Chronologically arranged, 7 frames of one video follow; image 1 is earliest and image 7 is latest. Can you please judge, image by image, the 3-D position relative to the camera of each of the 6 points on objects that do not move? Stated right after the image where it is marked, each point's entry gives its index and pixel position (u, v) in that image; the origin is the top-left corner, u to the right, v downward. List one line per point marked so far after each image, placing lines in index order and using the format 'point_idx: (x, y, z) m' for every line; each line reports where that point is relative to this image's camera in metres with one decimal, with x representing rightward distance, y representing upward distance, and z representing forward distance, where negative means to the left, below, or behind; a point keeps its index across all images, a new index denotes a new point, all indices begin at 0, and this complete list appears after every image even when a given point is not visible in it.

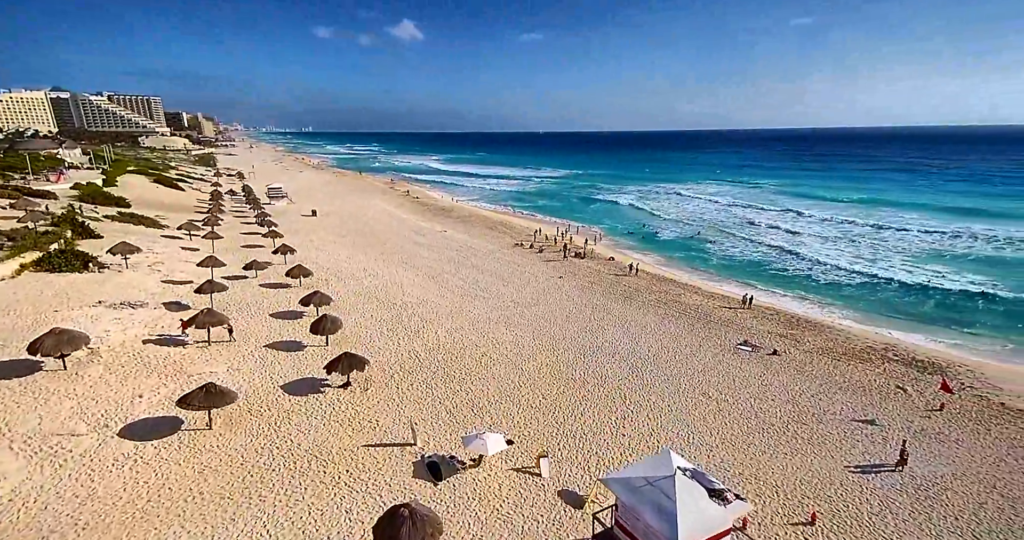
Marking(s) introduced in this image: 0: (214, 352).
0: (-9.1, -2.5, +16.4) m
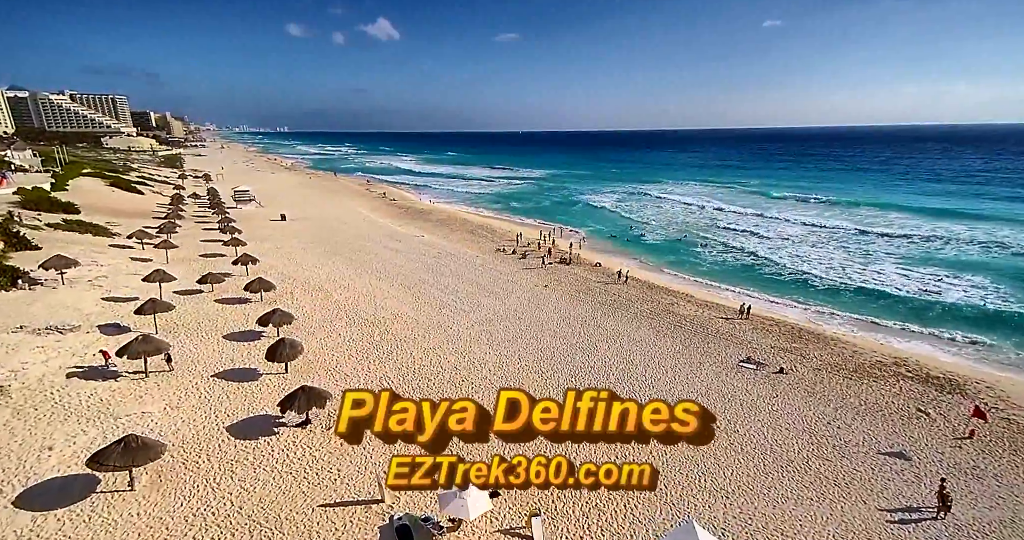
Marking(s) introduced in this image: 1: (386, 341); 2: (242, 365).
0: (-9.5, -3.1, +14.2) m
1: (-4.4, -2.2, +18.6) m
2: (-7.8, -2.8, +15.8) m
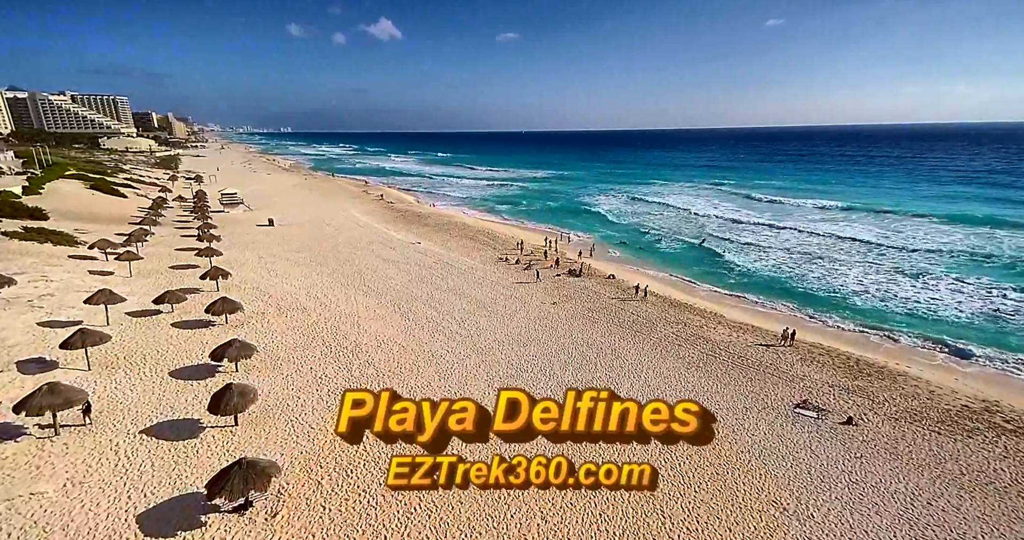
0: (-9.4, -3.8, +11.2) m
1: (-4.3, -2.8, +15.6) m
2: (-7.7, -3.5, +12.8) m
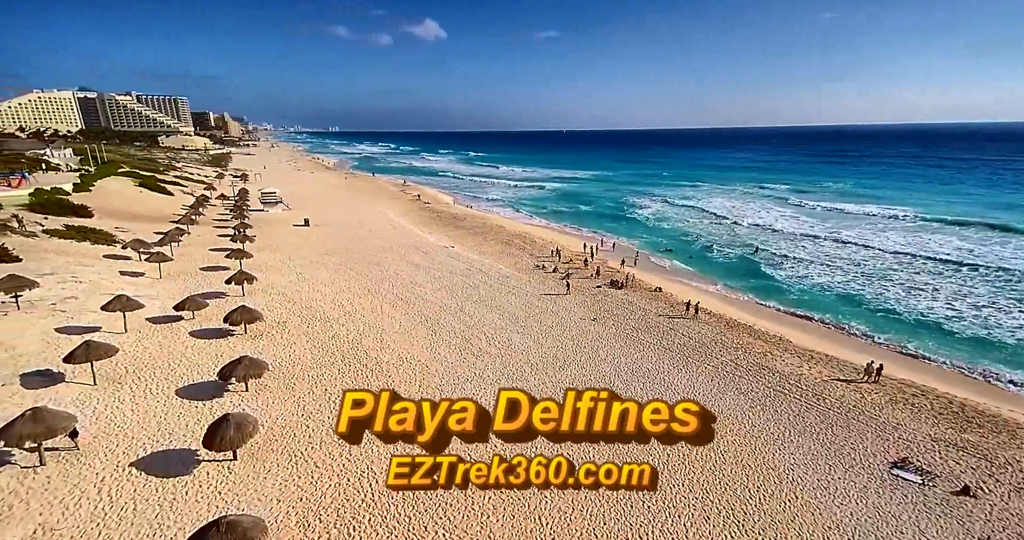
0: (-8.9, -4.0, +10.0) m
1: (-3.5, -3.2, +14.0) m
2: (-7.1, -3.8, +11.5) m
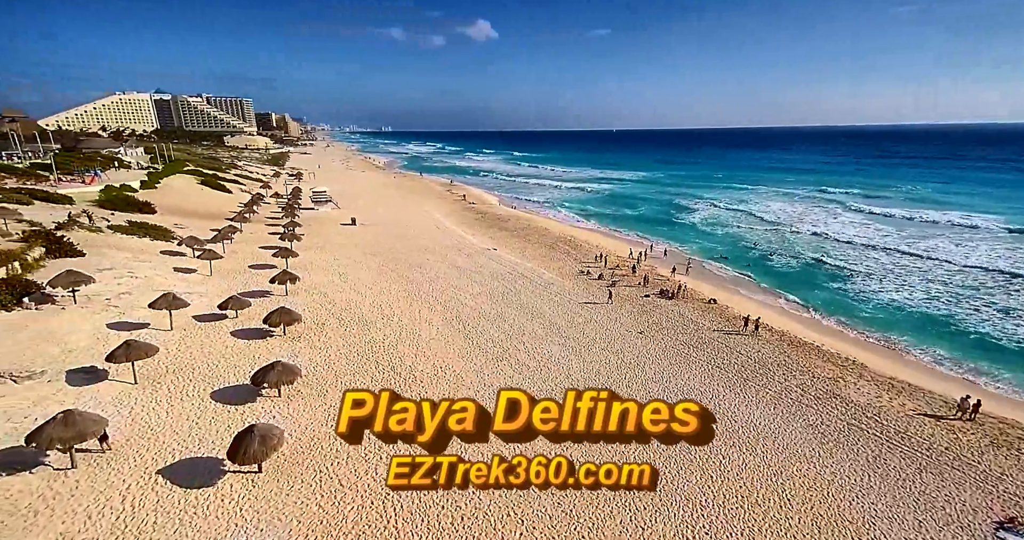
0: (-8.3, -4.1, +9.9) m
1: (-2.5, -3.3, +13.4) m
2: (-6.3, -3.9, +11.2) m
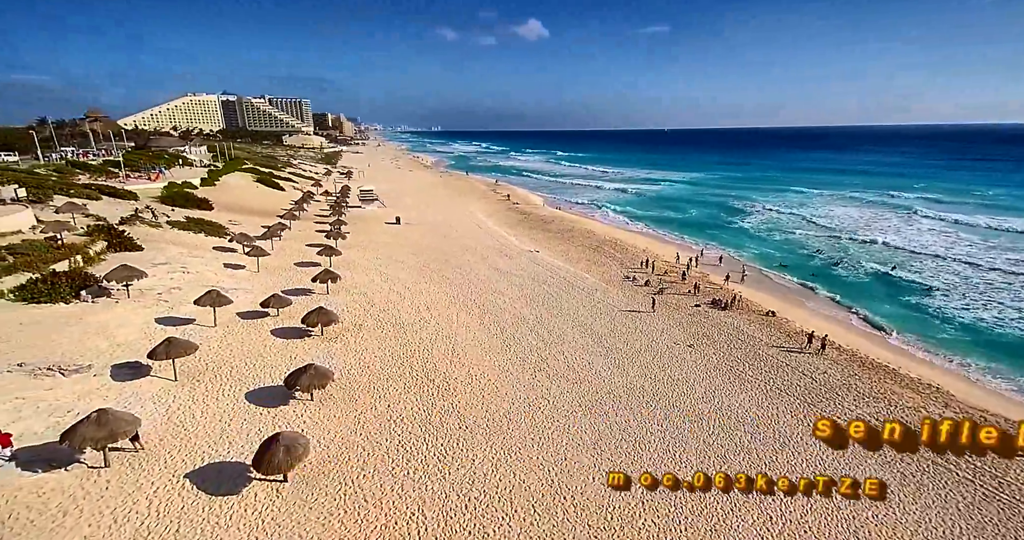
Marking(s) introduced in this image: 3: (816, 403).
0: (-7.7, -4.1, +9.9) m
1: (-1.7, -3.5, +12.9) m
2: (-5.7, -3.9, +11.0) m
3: (+7.5, -3.4, +13.5) m
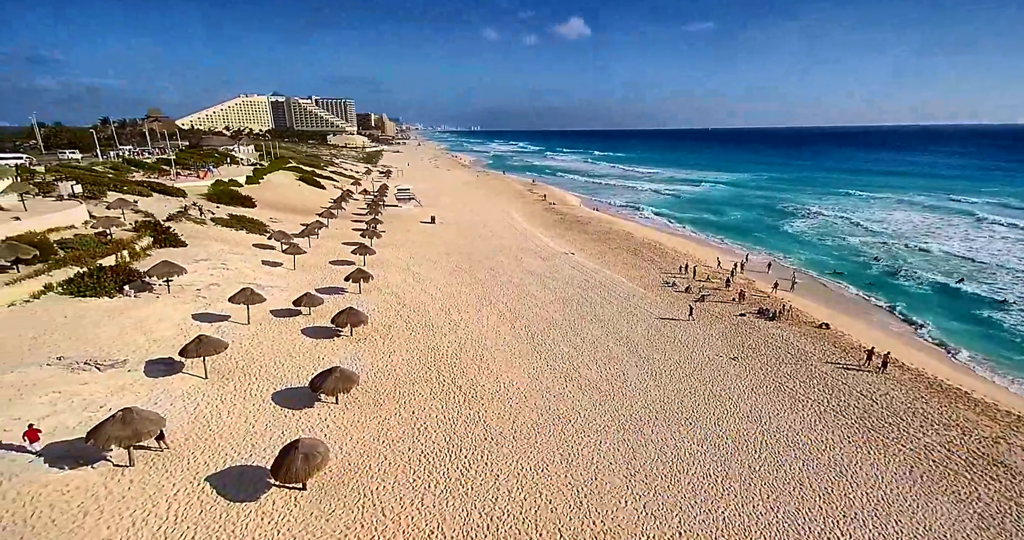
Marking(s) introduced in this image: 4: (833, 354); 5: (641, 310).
0: (-7.3, -4.0, +9.9) m
1: (-1.0, -3.5, +12.4) m
2: (-5.2, -3.9, +10.9) m
3: (+8.2, -3.6, +12.4) m
4: (+9.5, -2.5, +16.4) m
5: (+4.8, -1.5, +19.9) m
